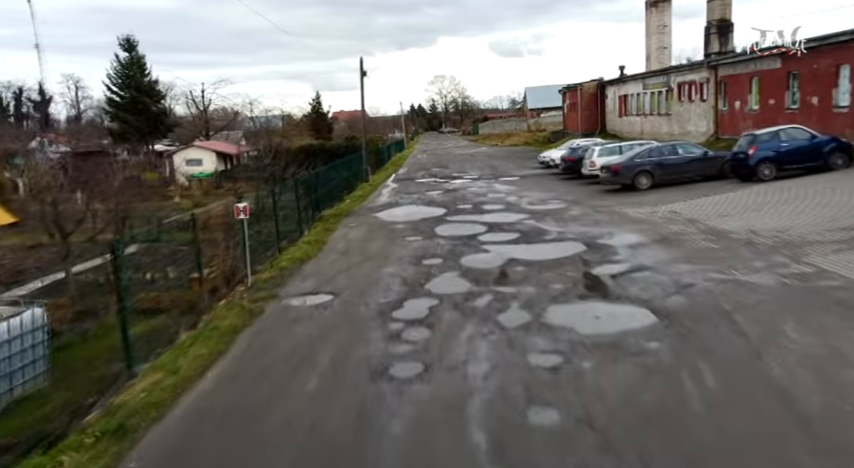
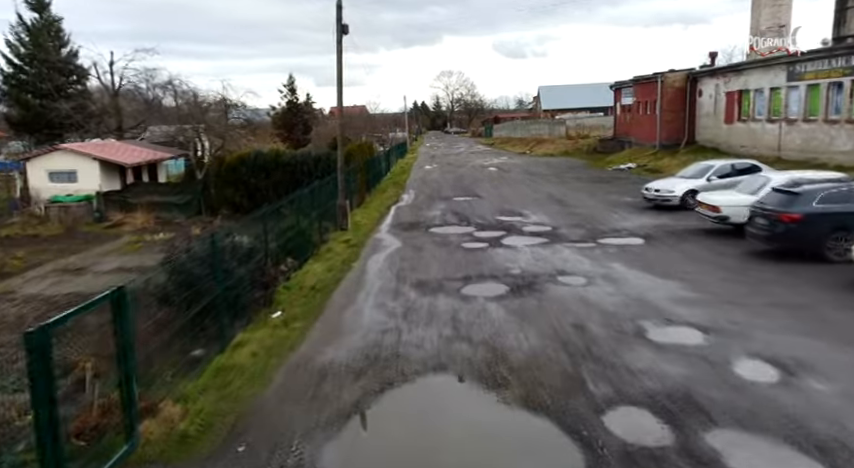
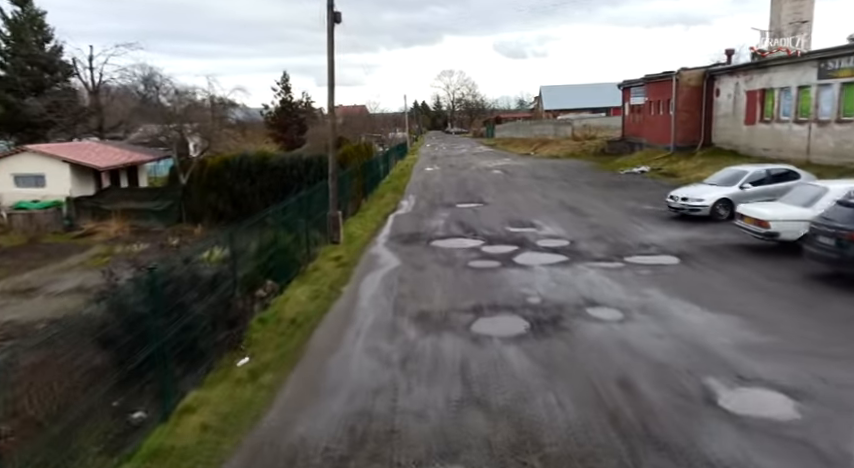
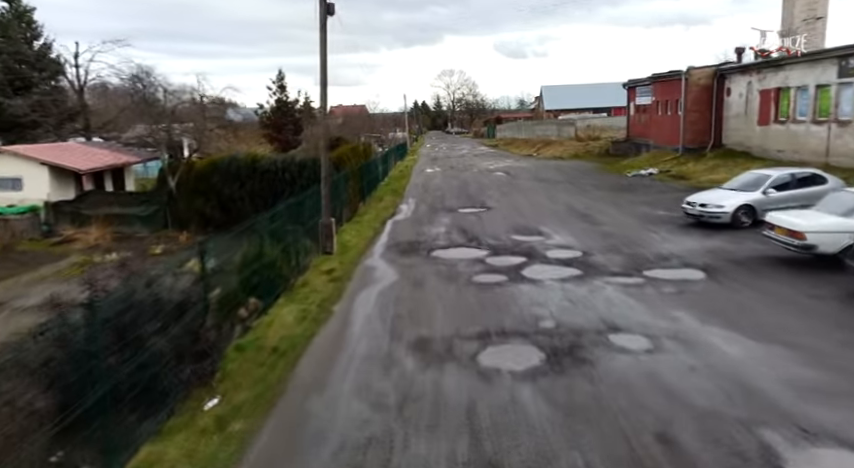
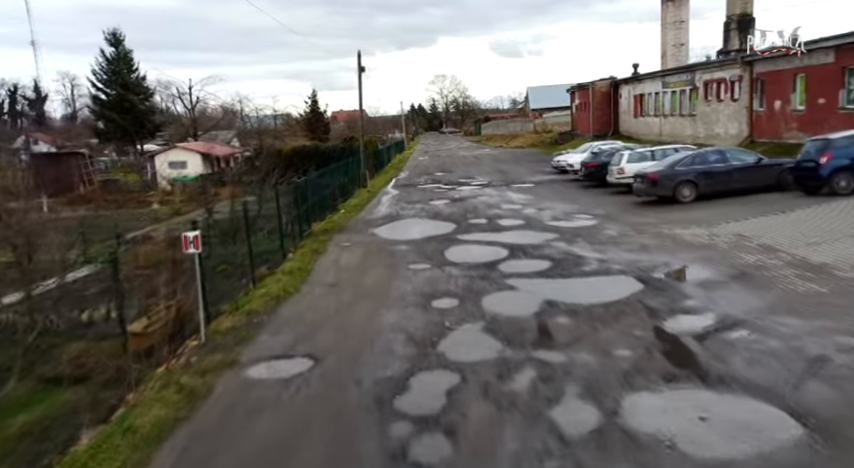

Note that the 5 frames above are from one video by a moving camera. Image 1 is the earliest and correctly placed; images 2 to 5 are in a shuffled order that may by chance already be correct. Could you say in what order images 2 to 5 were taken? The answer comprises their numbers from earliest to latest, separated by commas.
5, 2, 3, 4
